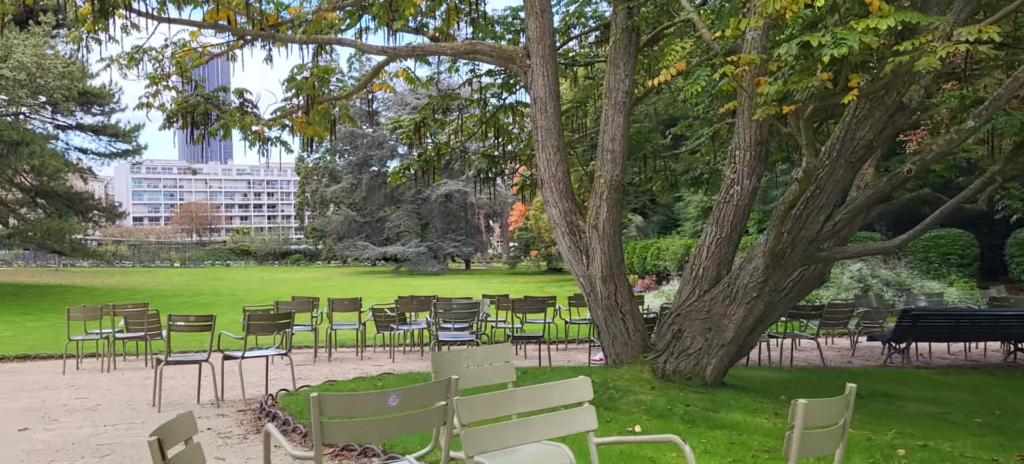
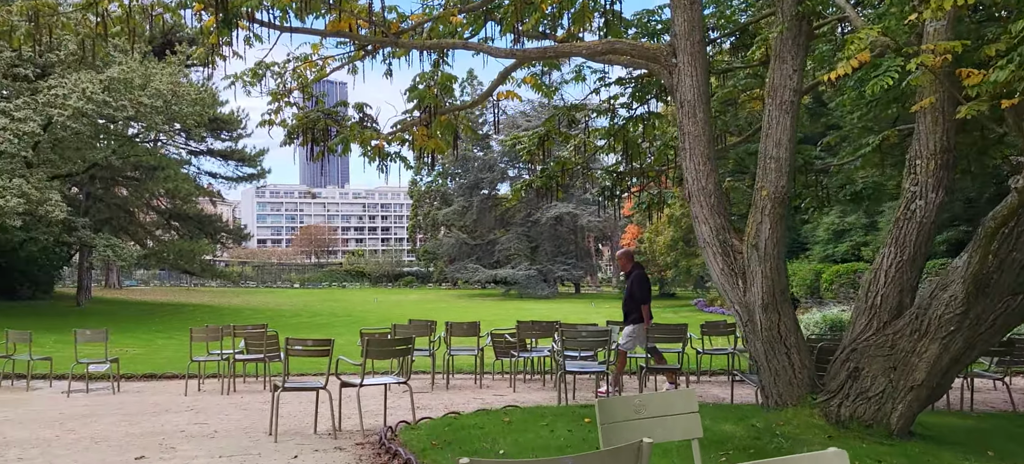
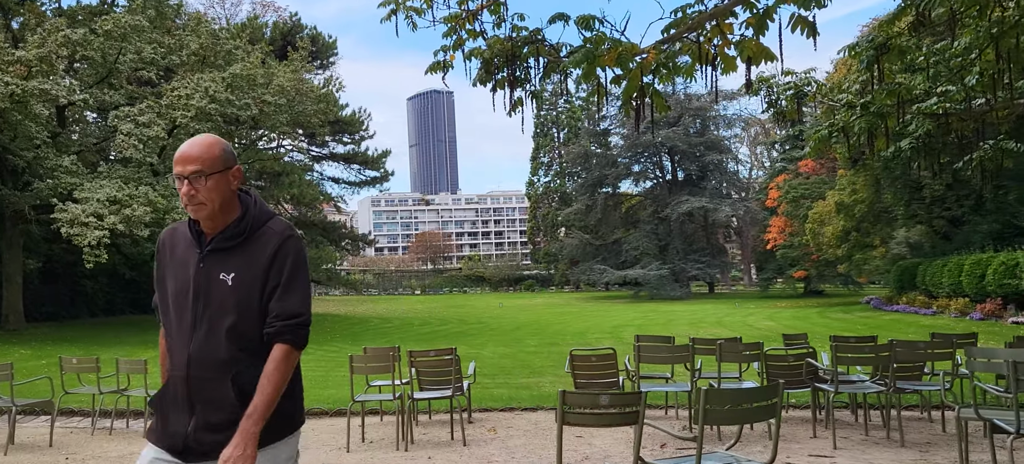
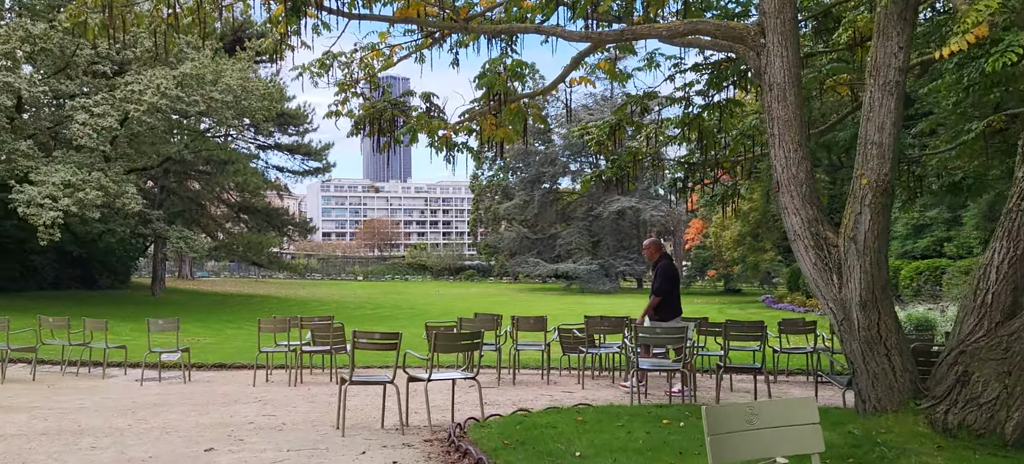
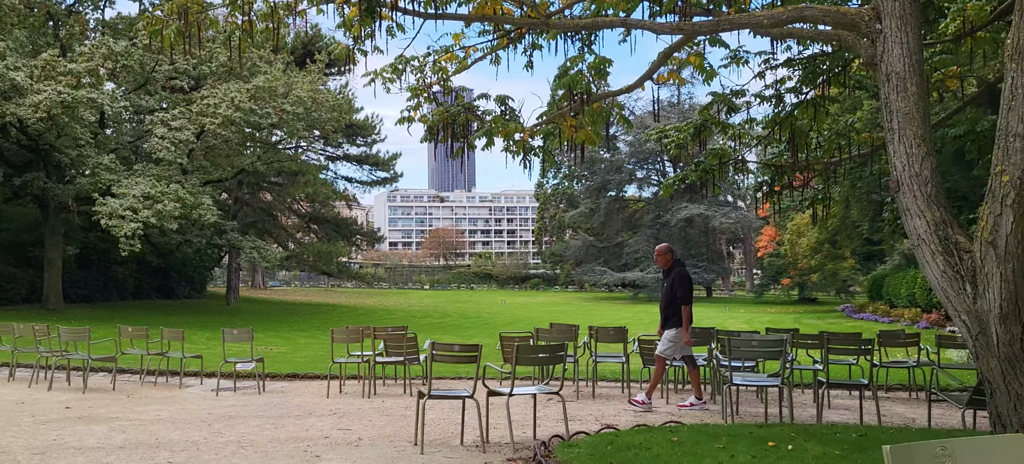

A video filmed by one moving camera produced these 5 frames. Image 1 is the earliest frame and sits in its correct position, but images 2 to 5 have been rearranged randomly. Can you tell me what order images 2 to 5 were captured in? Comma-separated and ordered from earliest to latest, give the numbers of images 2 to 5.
2, 4, 5, 3
